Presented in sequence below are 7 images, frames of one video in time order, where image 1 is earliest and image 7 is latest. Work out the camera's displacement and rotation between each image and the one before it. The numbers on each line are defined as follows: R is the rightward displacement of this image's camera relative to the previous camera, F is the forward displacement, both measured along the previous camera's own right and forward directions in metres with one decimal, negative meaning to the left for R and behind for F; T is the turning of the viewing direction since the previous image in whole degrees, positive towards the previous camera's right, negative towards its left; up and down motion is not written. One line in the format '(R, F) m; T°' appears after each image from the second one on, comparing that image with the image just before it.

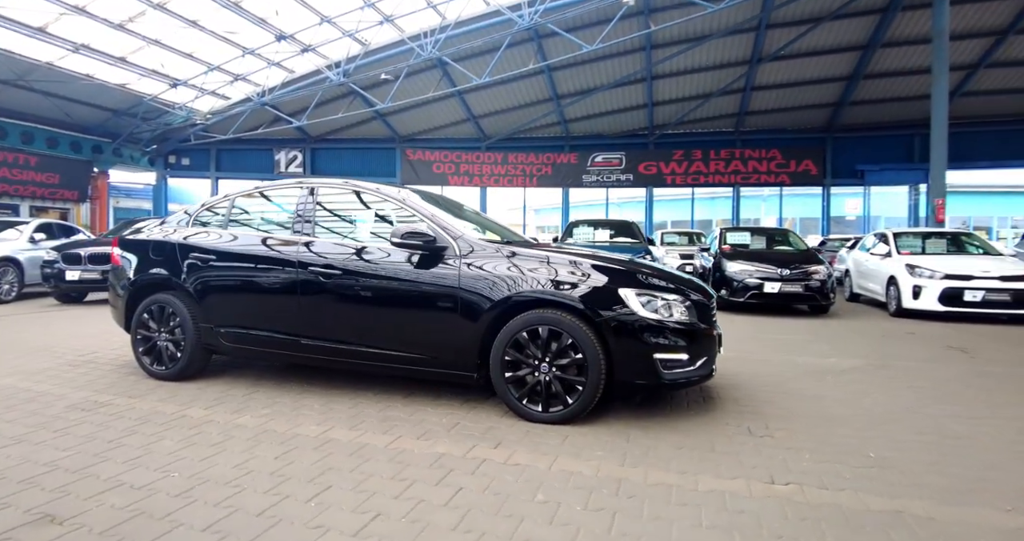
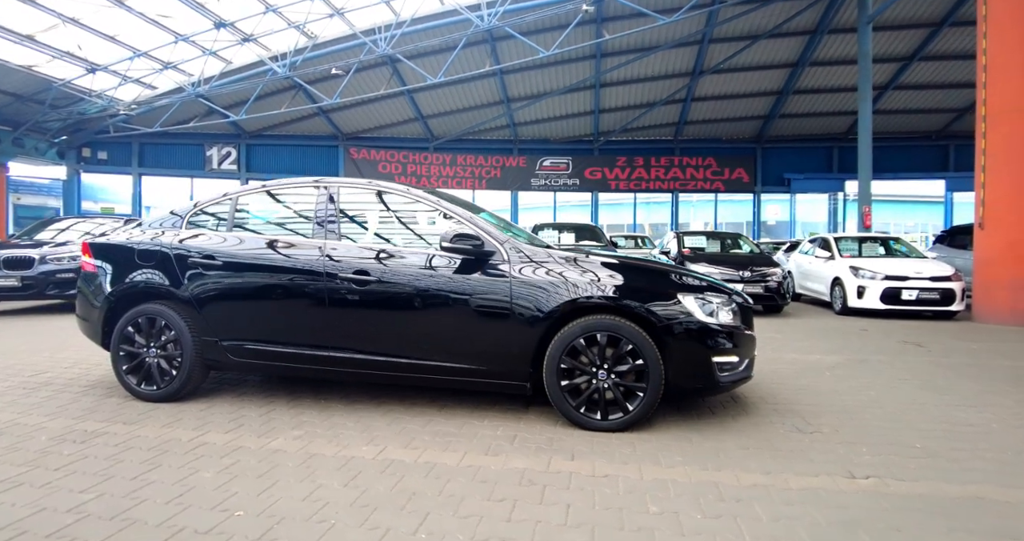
(-0.7, +0.2) m; +8°
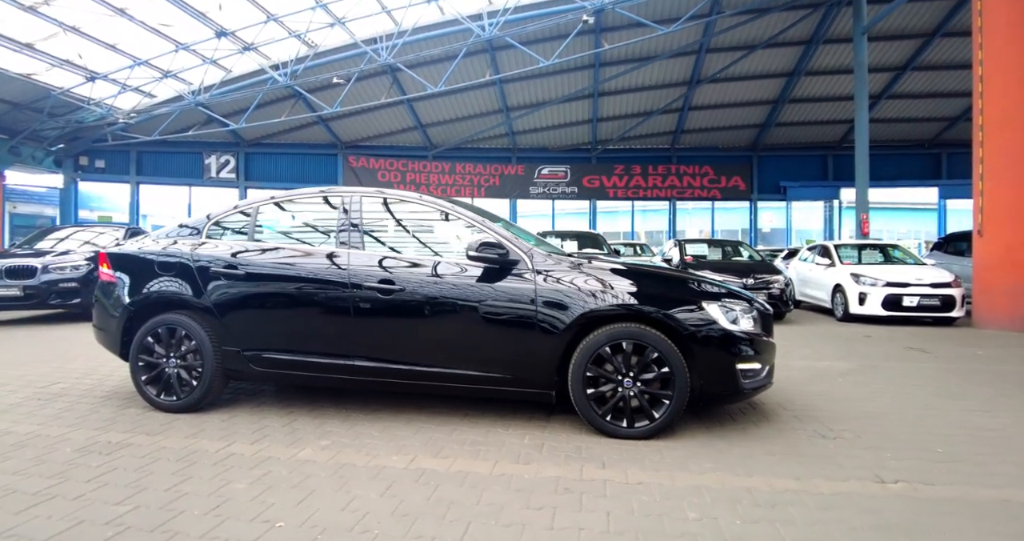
(-0.2, 0.0) m; +1°
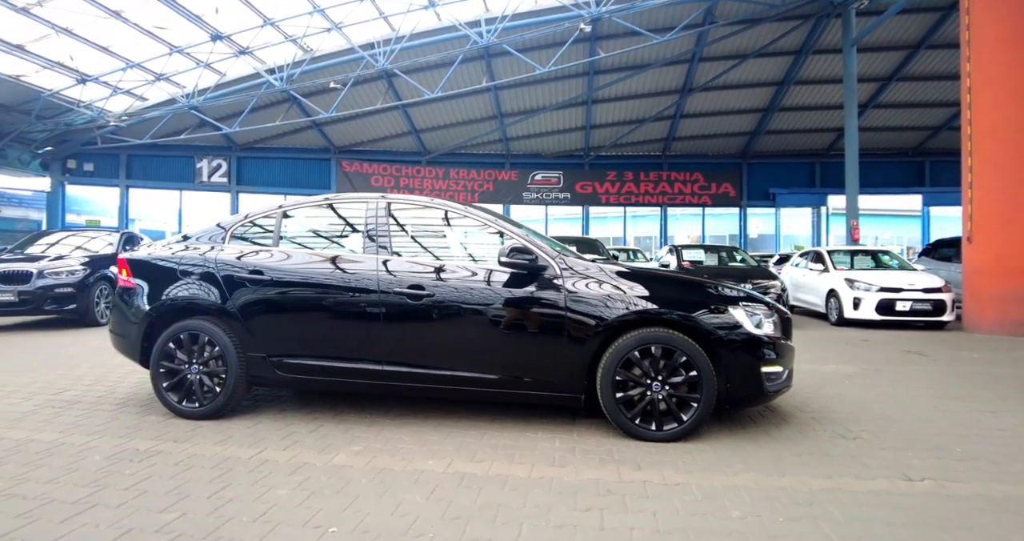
(-0.3, 0.0) m; +1°
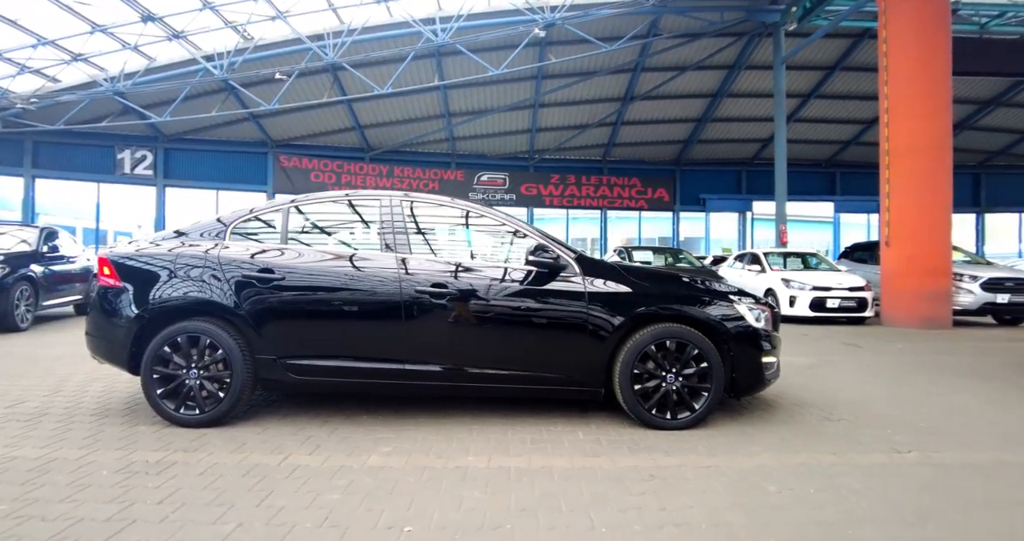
(-0.6, 0.0) m; +7°
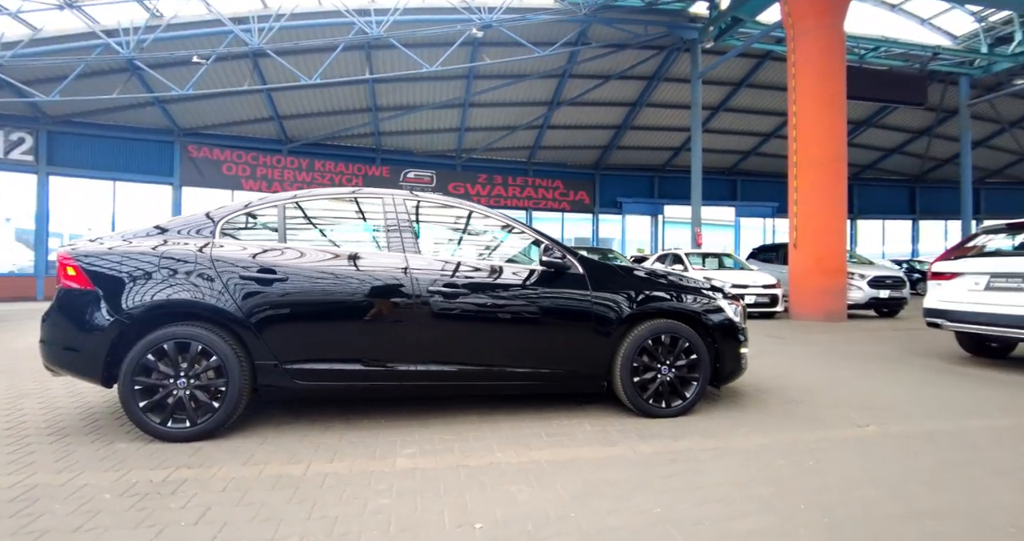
(-0.6, 0.0) m; +9°
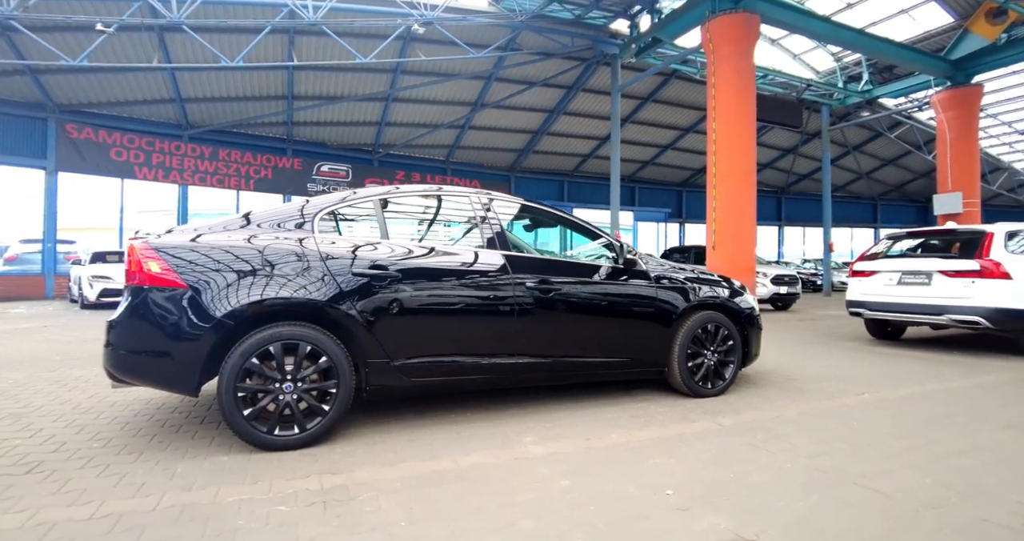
(-1.3, -0.1) m; +12°
